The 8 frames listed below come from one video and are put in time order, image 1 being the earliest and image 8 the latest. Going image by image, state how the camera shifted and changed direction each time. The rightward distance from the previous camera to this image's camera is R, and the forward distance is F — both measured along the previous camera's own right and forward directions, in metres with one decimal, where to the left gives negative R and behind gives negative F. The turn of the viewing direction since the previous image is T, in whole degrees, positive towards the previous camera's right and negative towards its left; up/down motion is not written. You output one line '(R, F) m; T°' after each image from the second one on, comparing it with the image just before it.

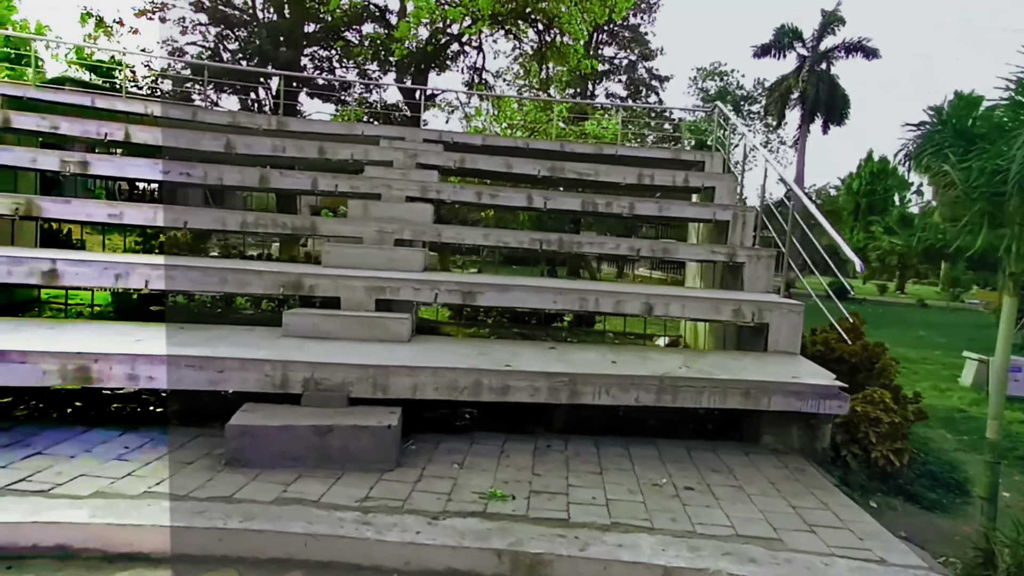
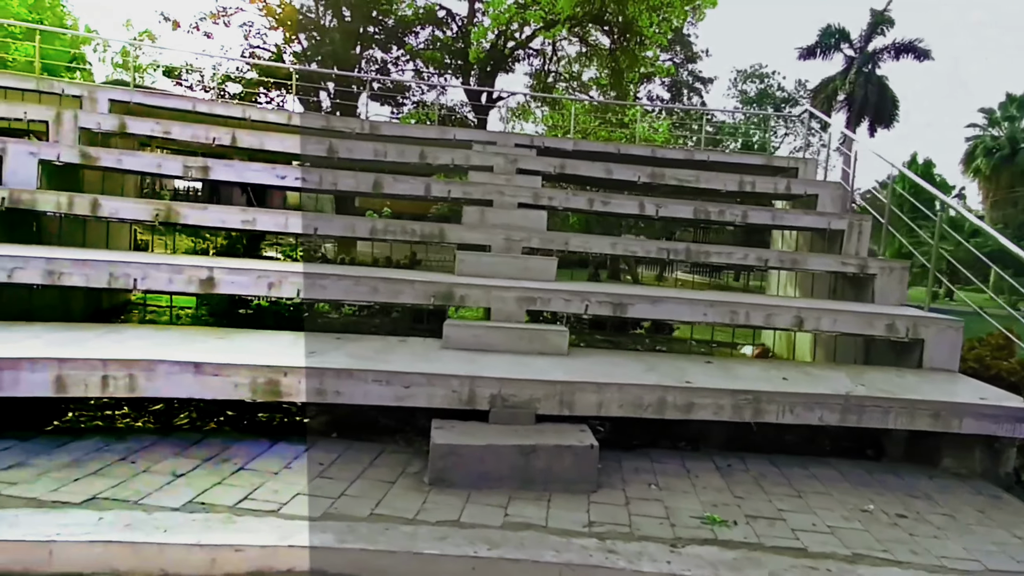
(-0.8, +0.1) m; -1°
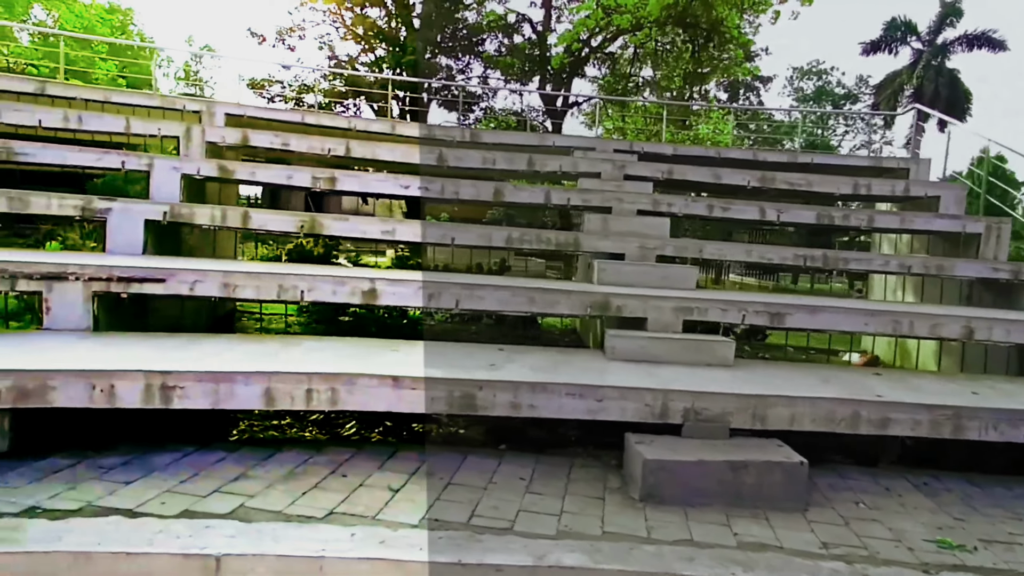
(-0.7, 0.0) m; -3°
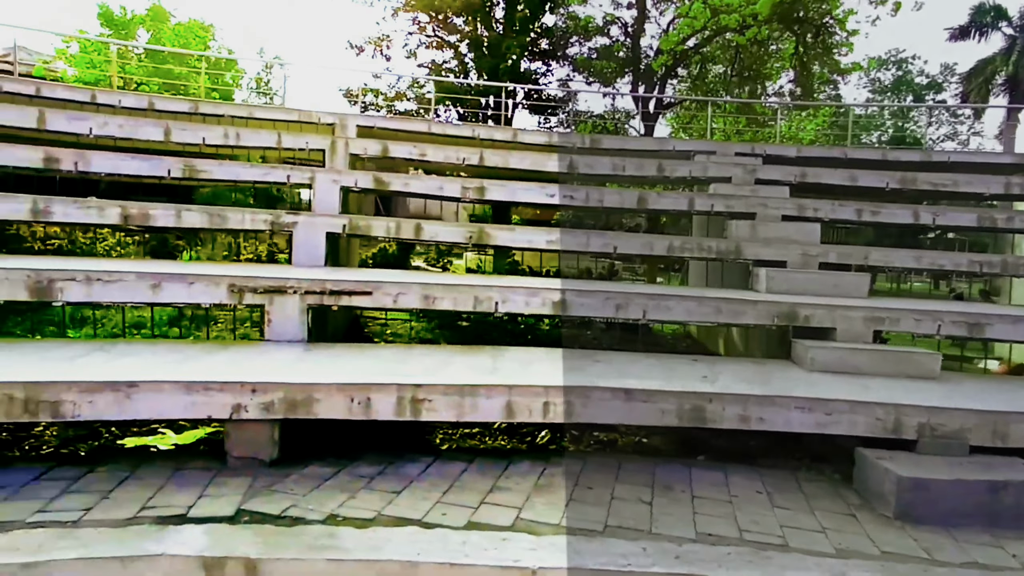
(-0.8, -0.1) m; -4°
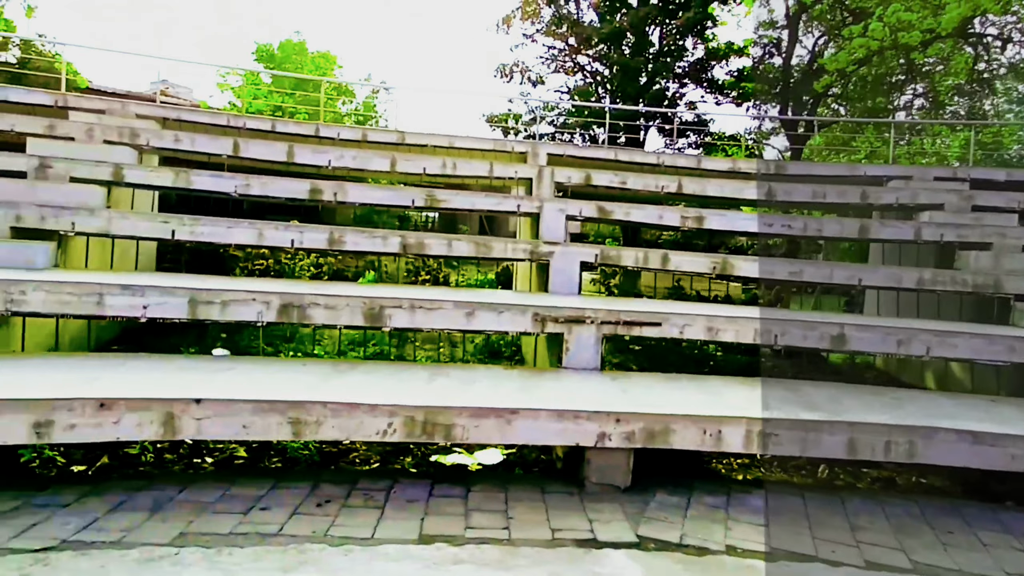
(-1.2, -0.2) m; -7°
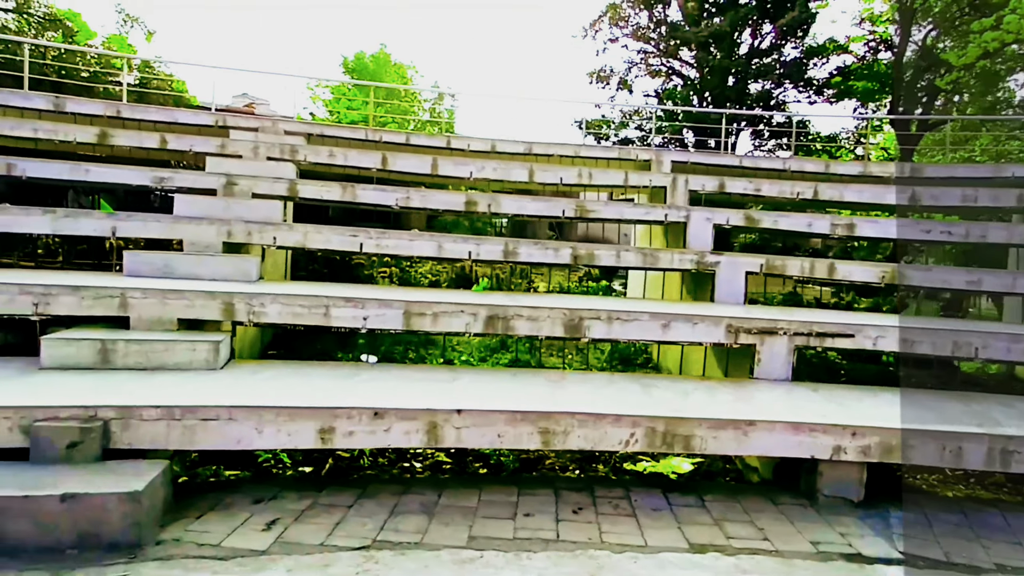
(-0.8, -0.1) m; -5°
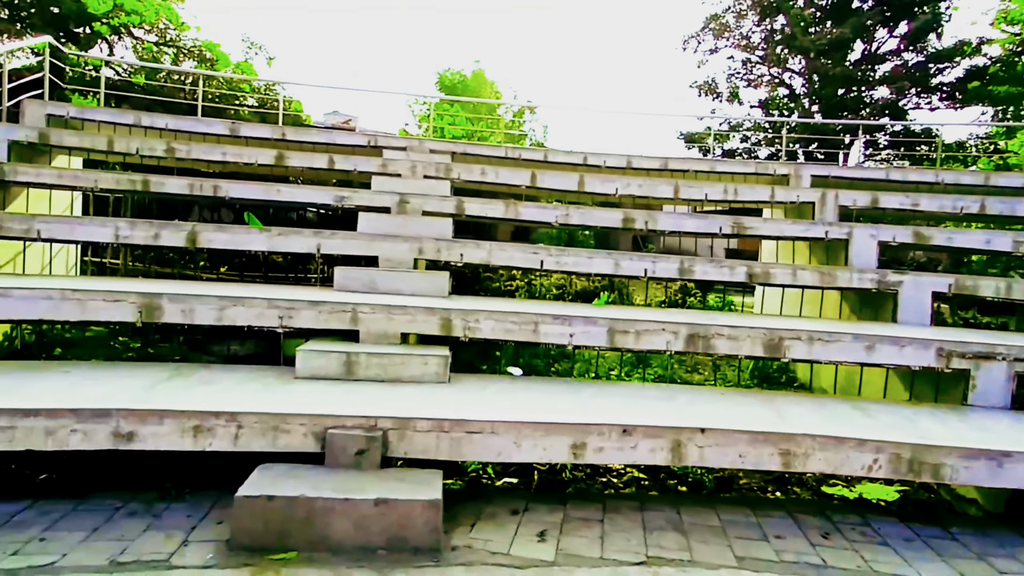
(-0.8, -0.1) m; -6°
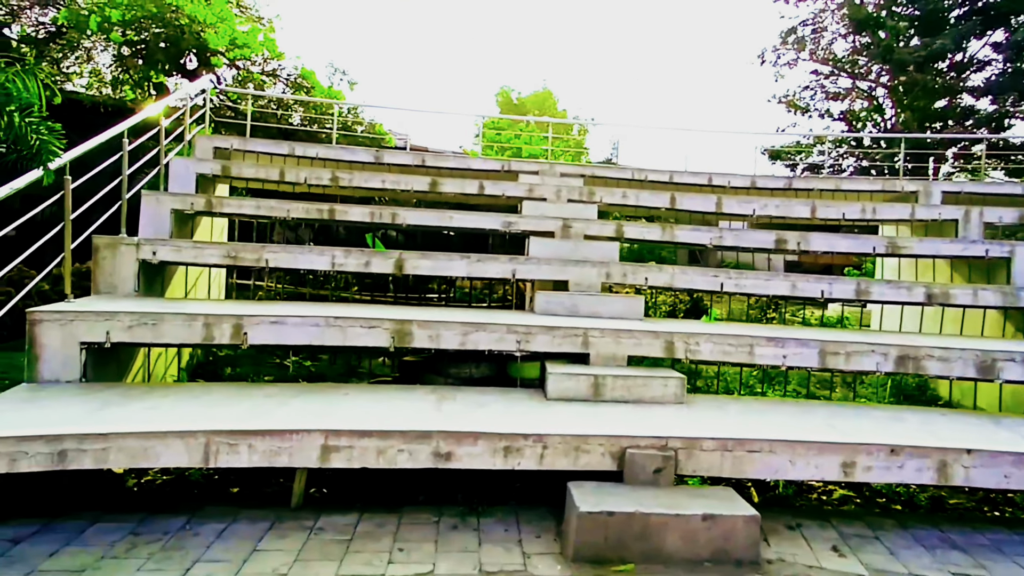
(-1.0, -0.2) m; -3°
